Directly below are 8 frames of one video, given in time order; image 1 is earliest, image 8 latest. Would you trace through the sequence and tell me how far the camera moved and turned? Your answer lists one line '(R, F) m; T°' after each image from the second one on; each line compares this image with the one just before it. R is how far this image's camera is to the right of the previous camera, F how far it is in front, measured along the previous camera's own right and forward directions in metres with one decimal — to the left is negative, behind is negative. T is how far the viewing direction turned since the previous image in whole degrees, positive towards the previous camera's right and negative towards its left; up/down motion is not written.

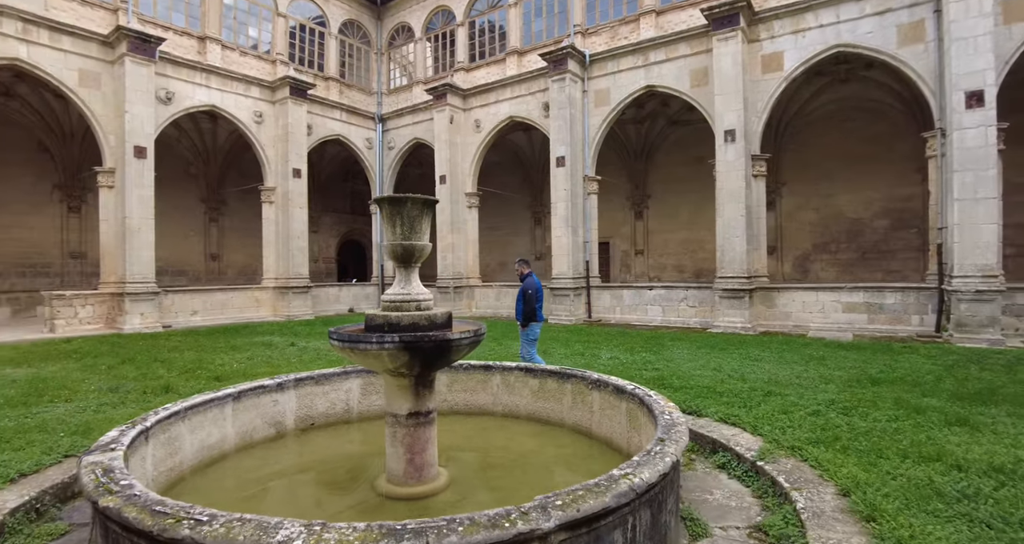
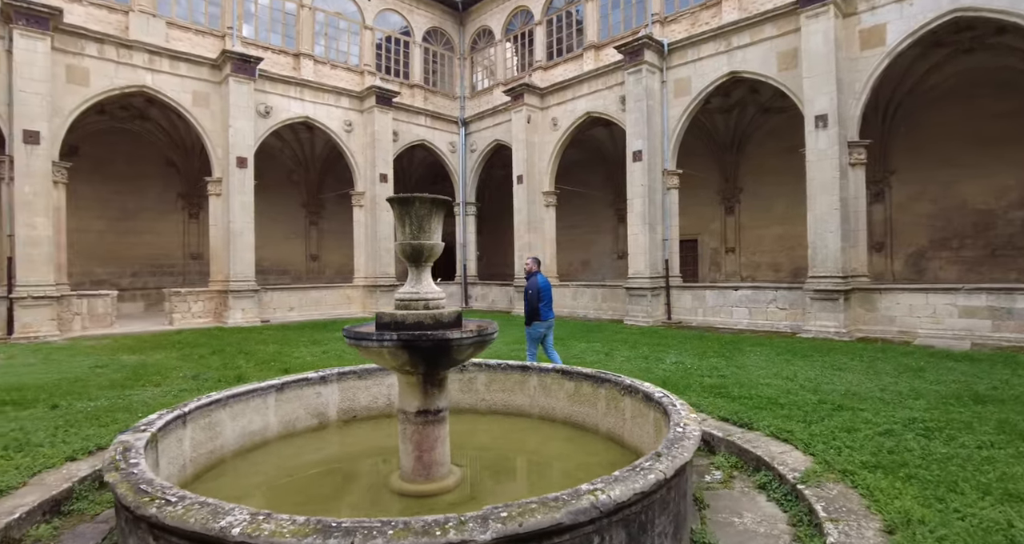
(+0.7, +0.2) m; -10°
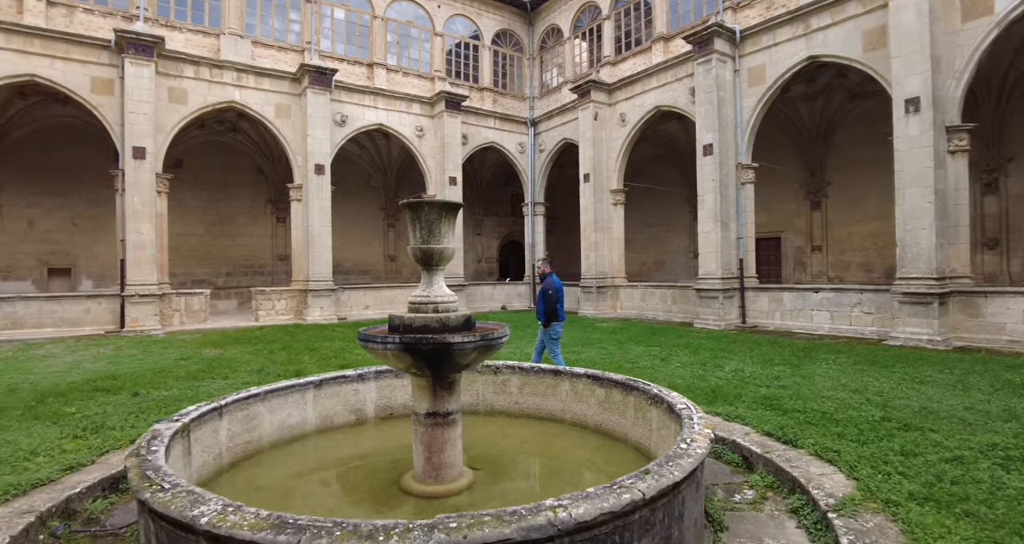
(+0.6, +0.1) m; -9°
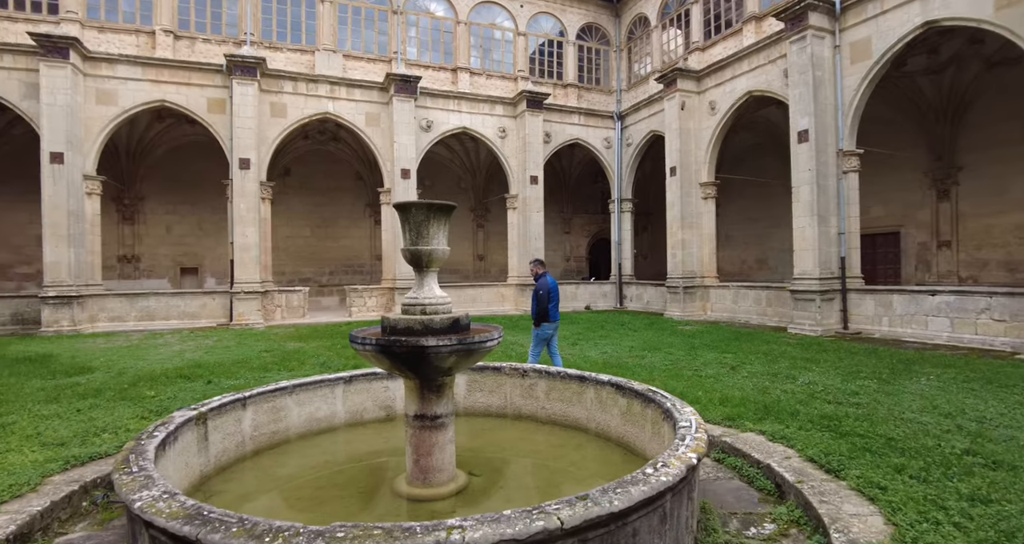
(+1.0, +0.3) m; -12°
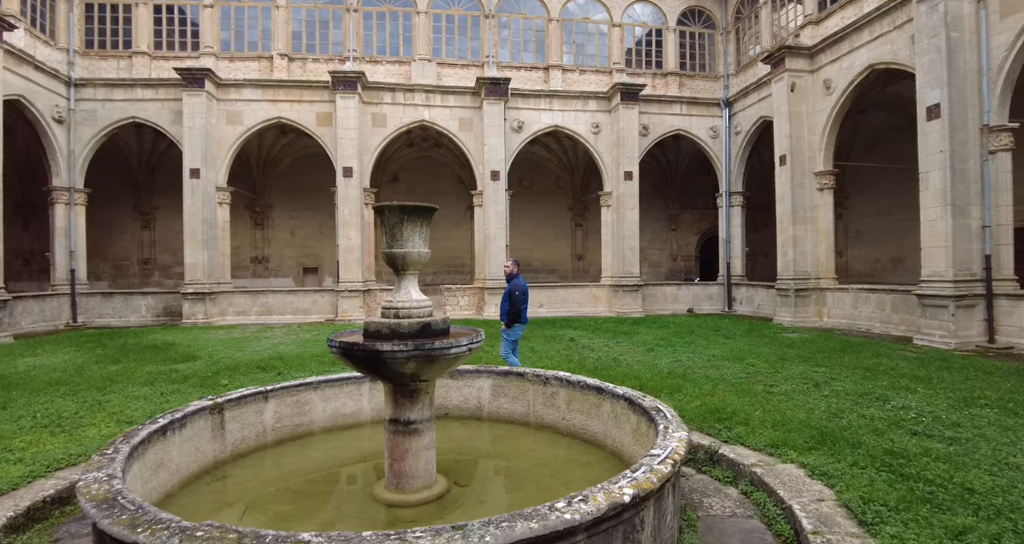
(+1.2, +0.4) m; -13°
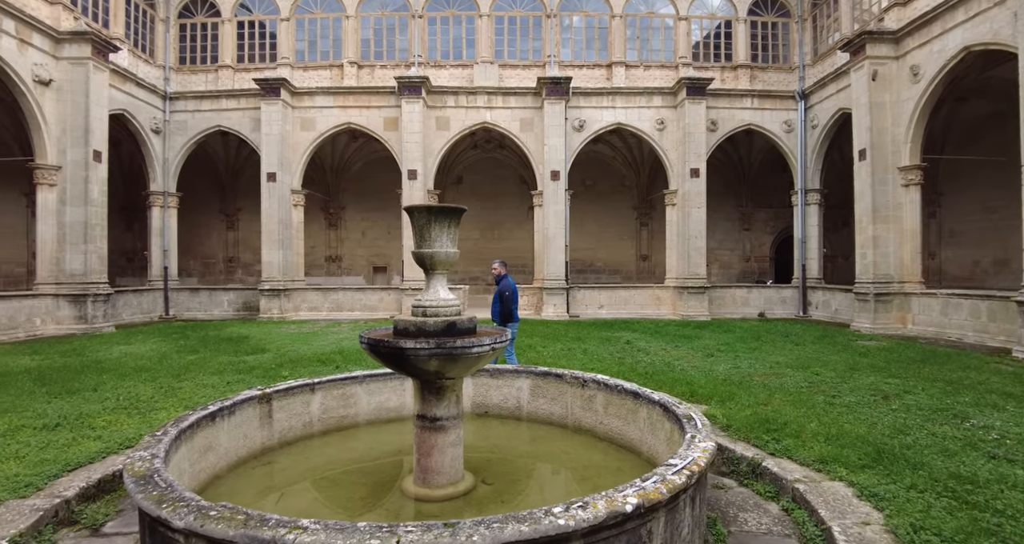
(+0.3, 0.0) m; -7°
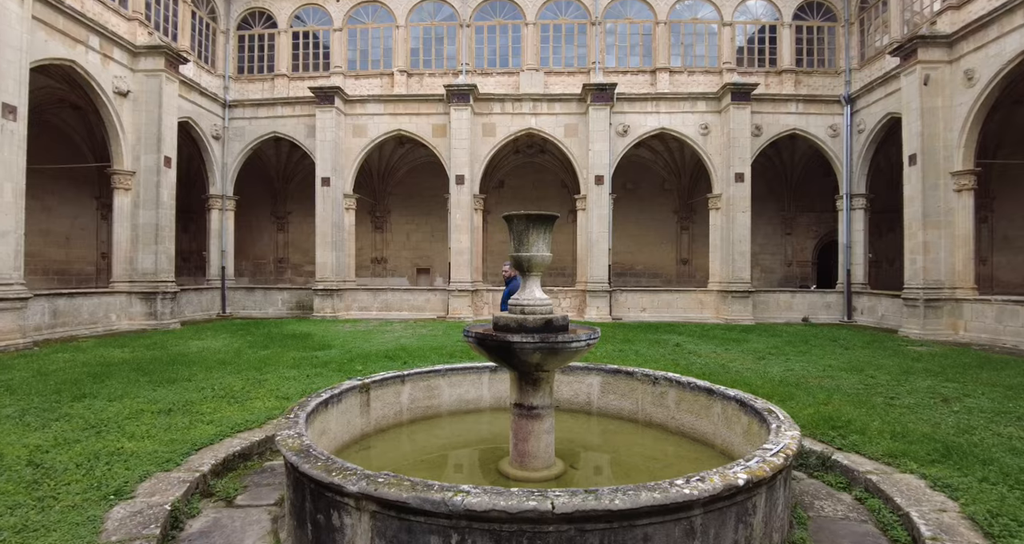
(-0.6, -0.5) m; -3°
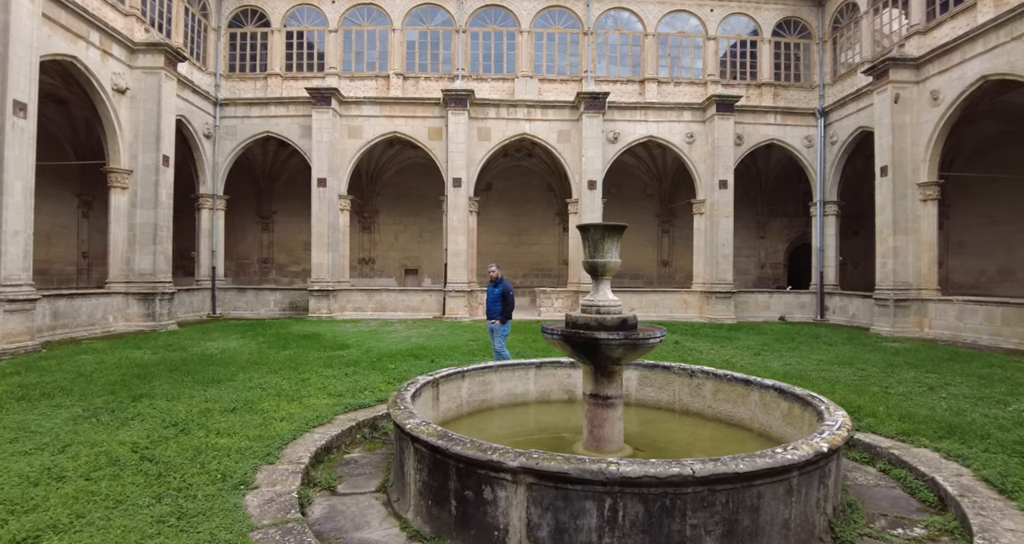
(-1.2, -0.5) m; +4°
